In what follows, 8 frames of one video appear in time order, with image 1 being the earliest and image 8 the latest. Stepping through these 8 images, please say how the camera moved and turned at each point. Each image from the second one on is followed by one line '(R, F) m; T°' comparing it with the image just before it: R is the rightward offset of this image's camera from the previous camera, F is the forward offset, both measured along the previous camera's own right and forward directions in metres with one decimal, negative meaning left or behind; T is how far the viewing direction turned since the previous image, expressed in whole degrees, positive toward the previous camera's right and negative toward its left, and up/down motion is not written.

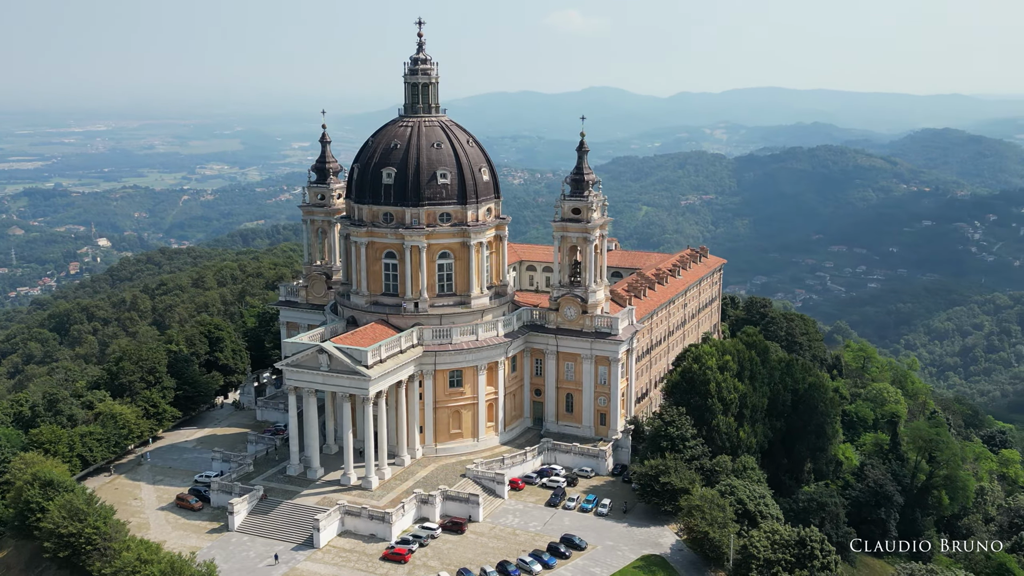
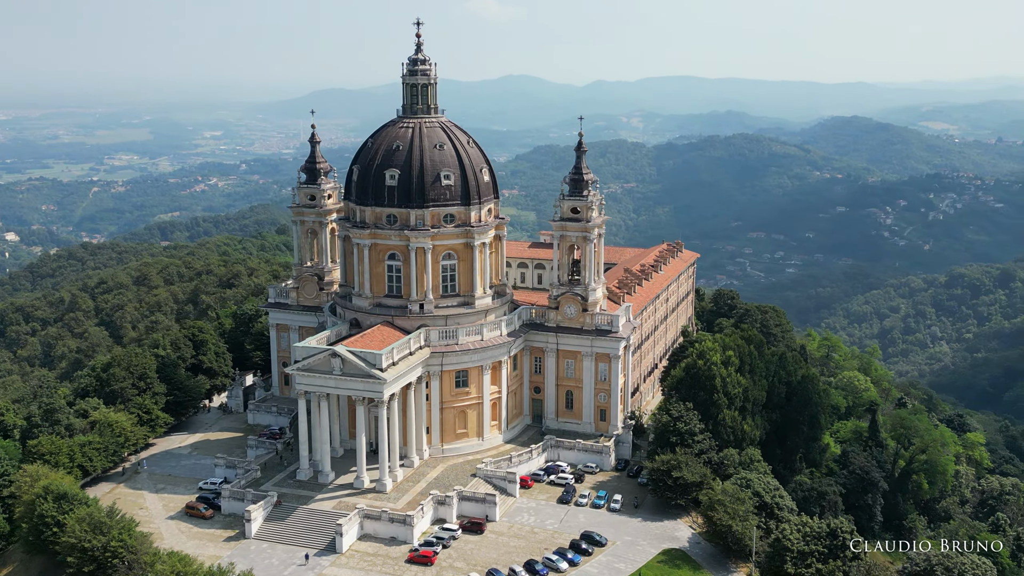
(-5.5, -0.4) m; +4°
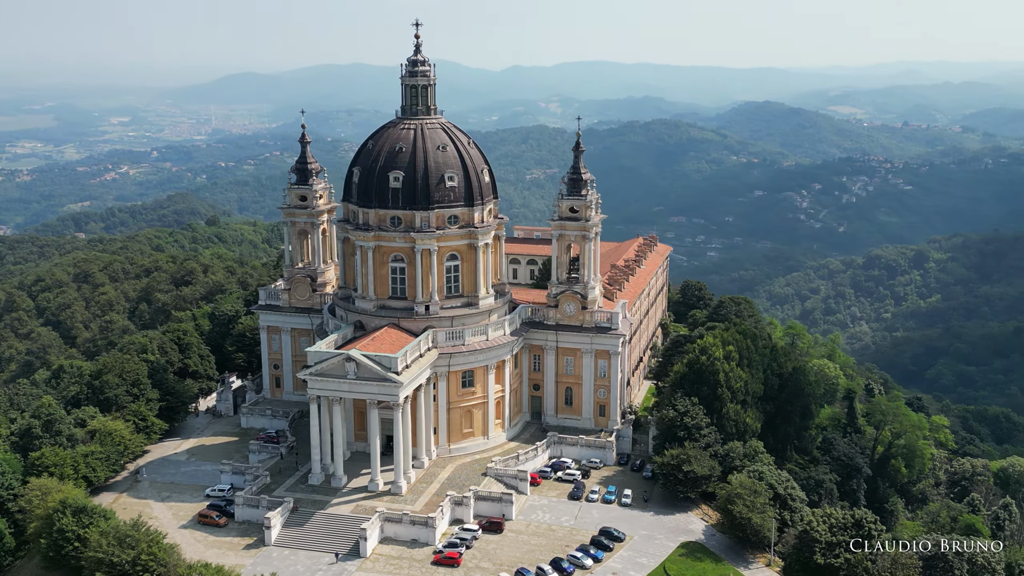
(-5.5, -0.4) m; +4°
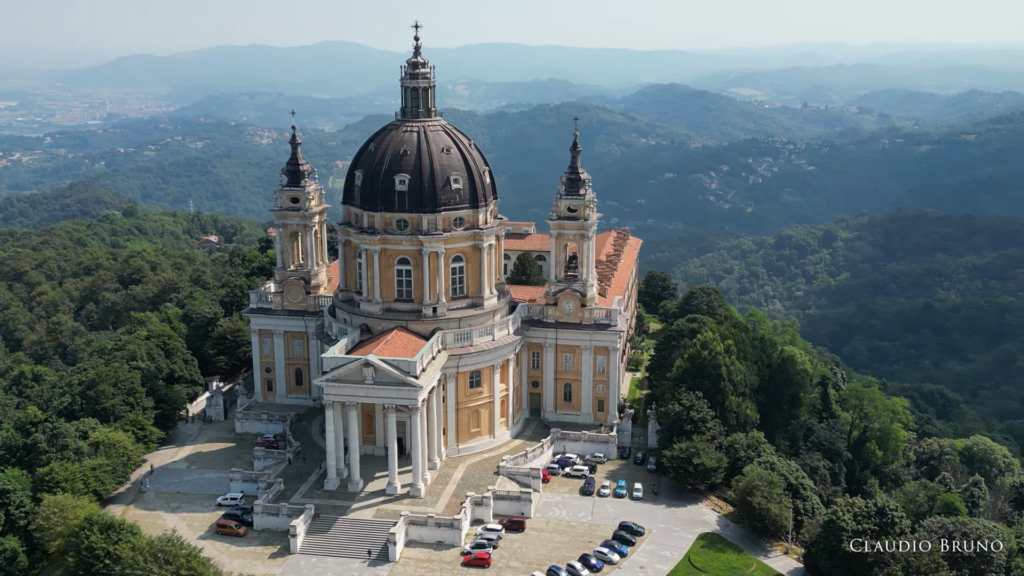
(-6.3, -0.5) m; +5°
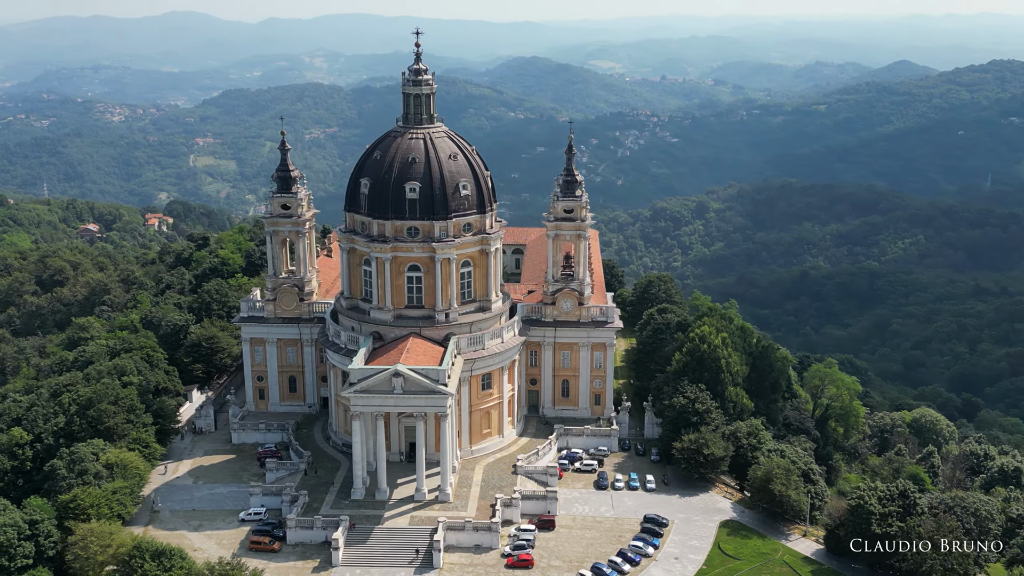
(-9.4, -0.7) m; +7°
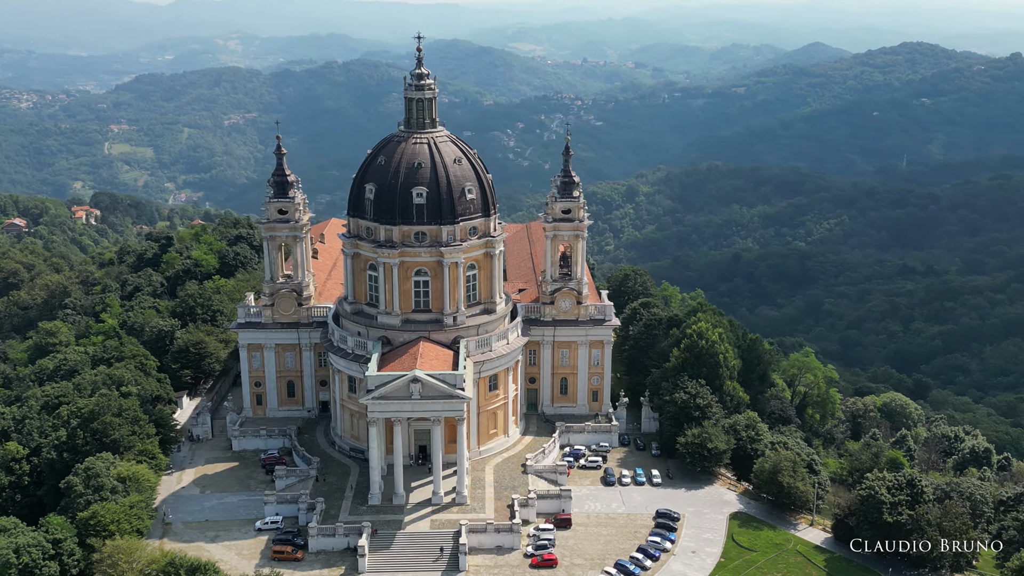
(-5.5, -0.6) m; +4°
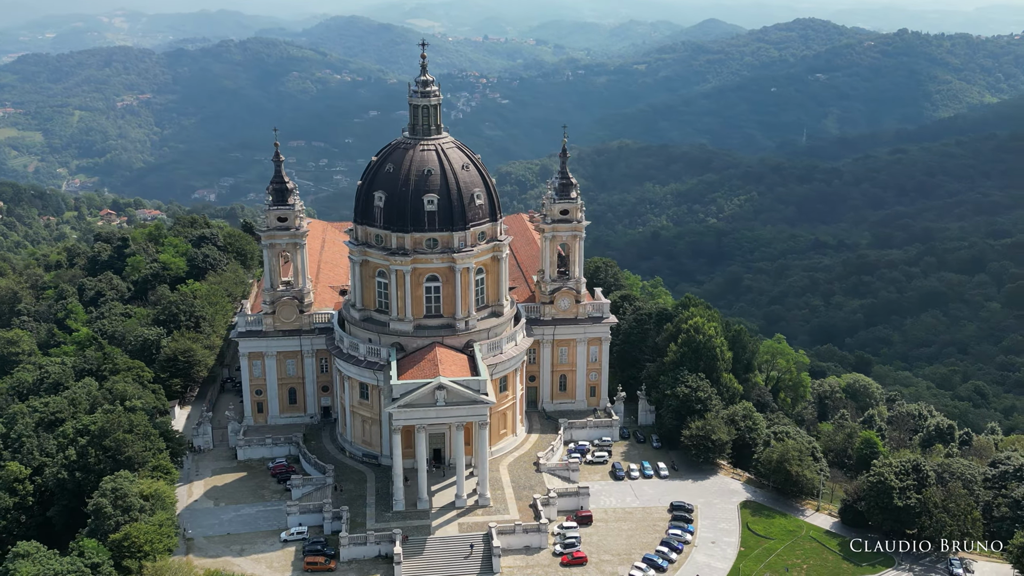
(-7.0, -0.8) m; +5°
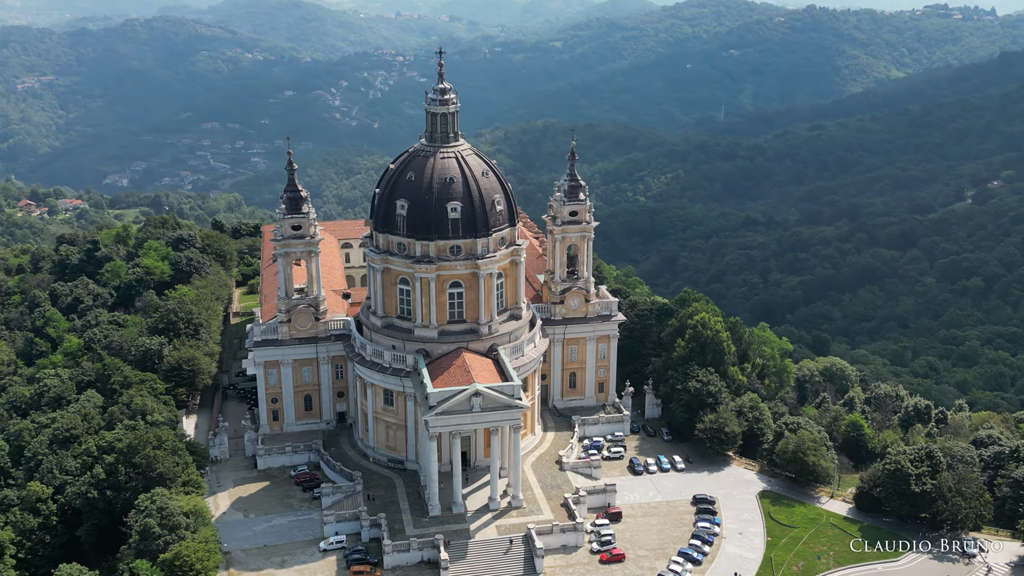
(-7.0, -0.9) m; +4°
